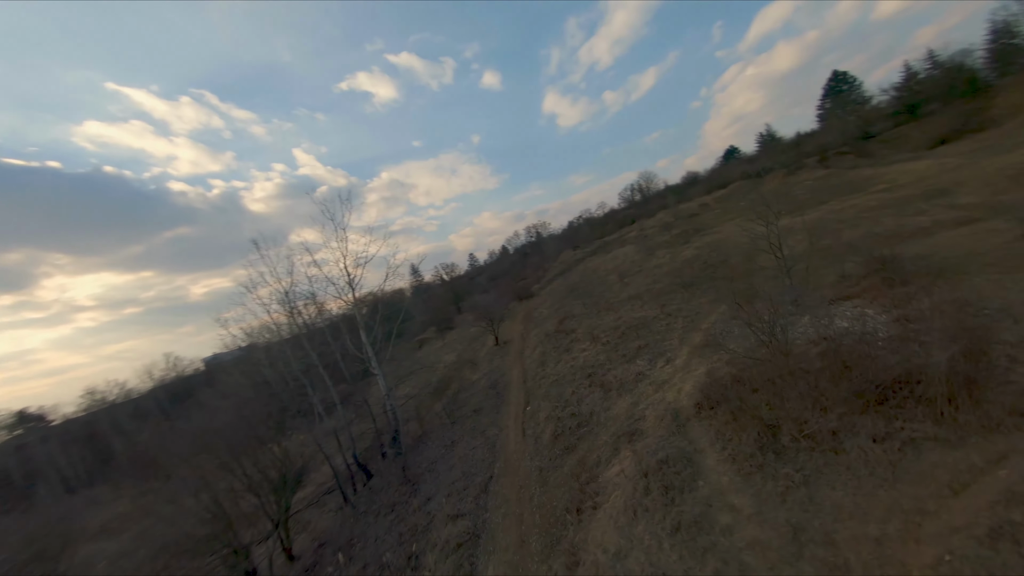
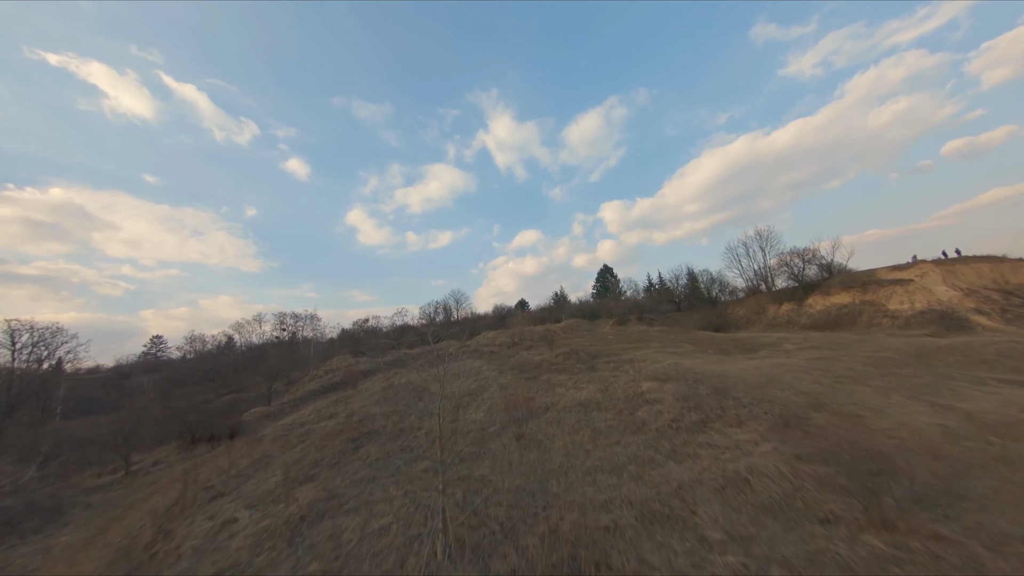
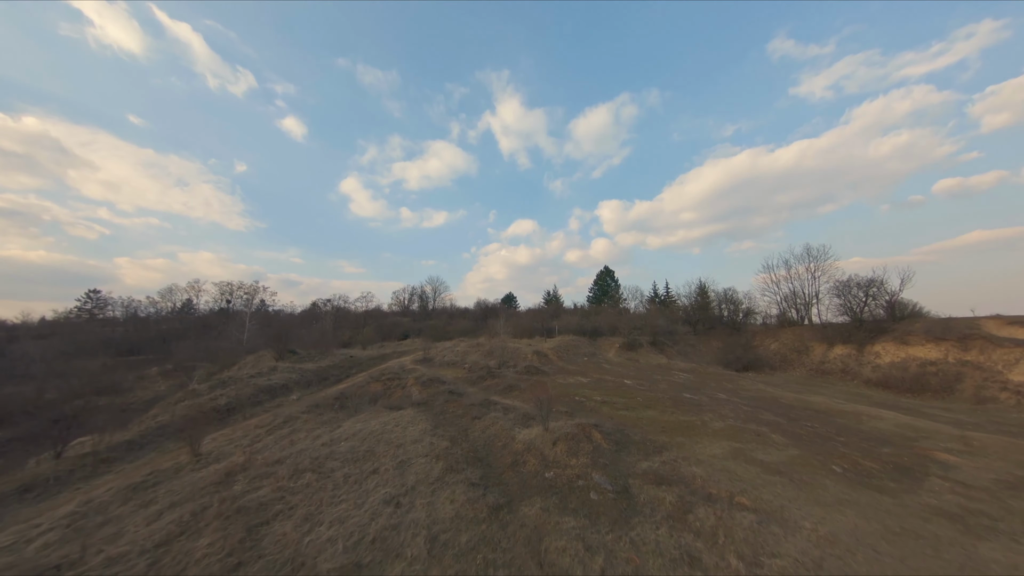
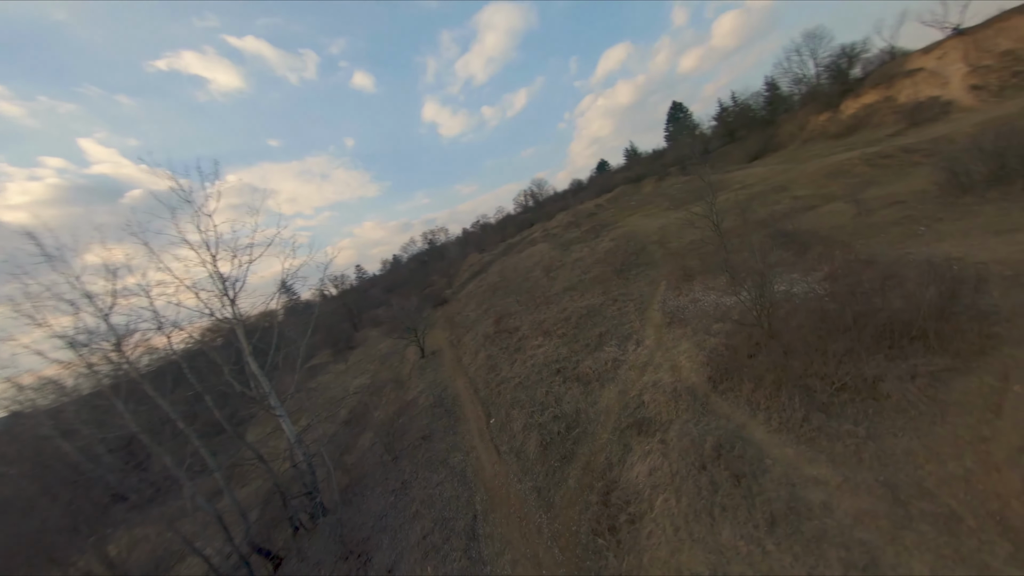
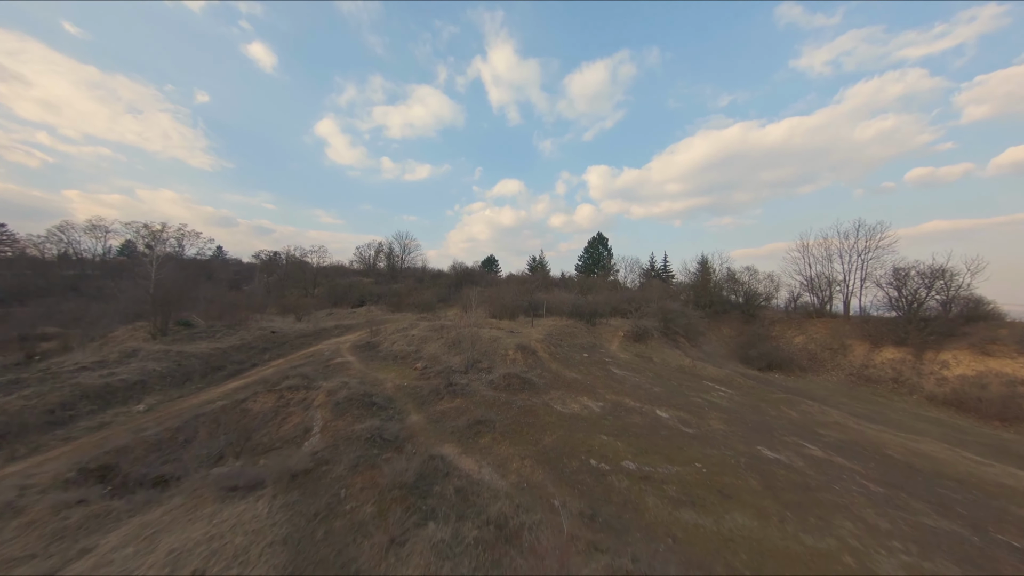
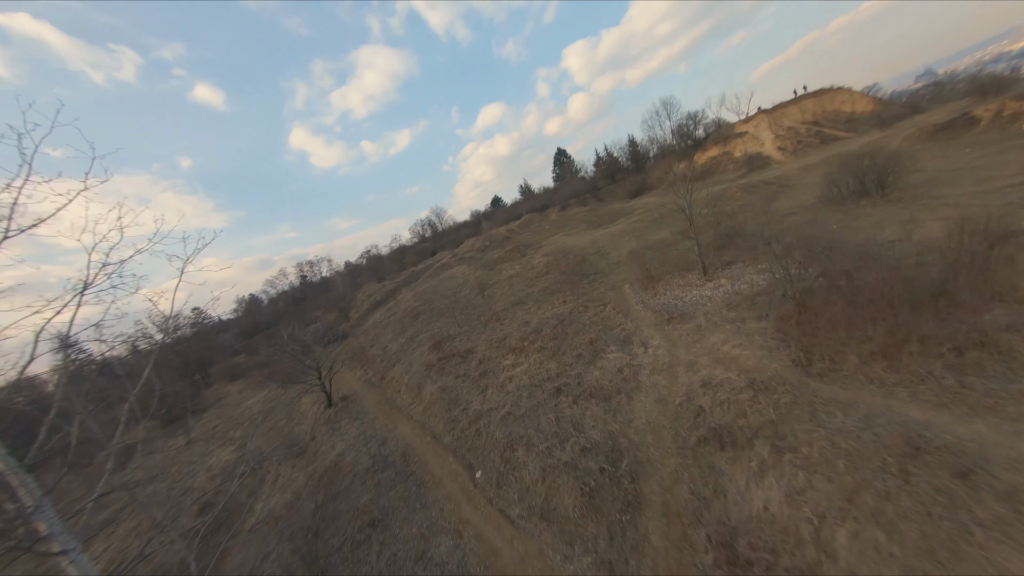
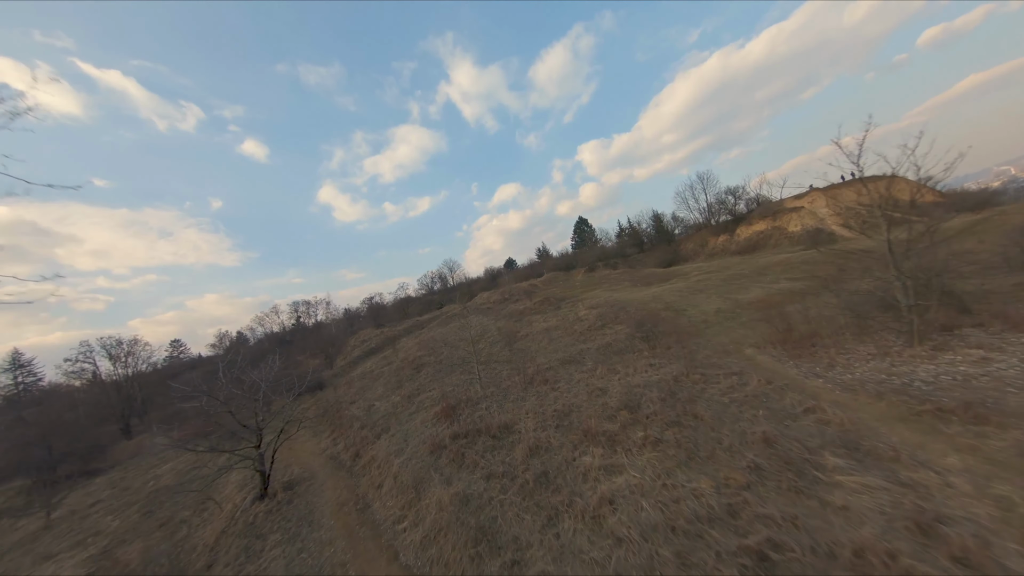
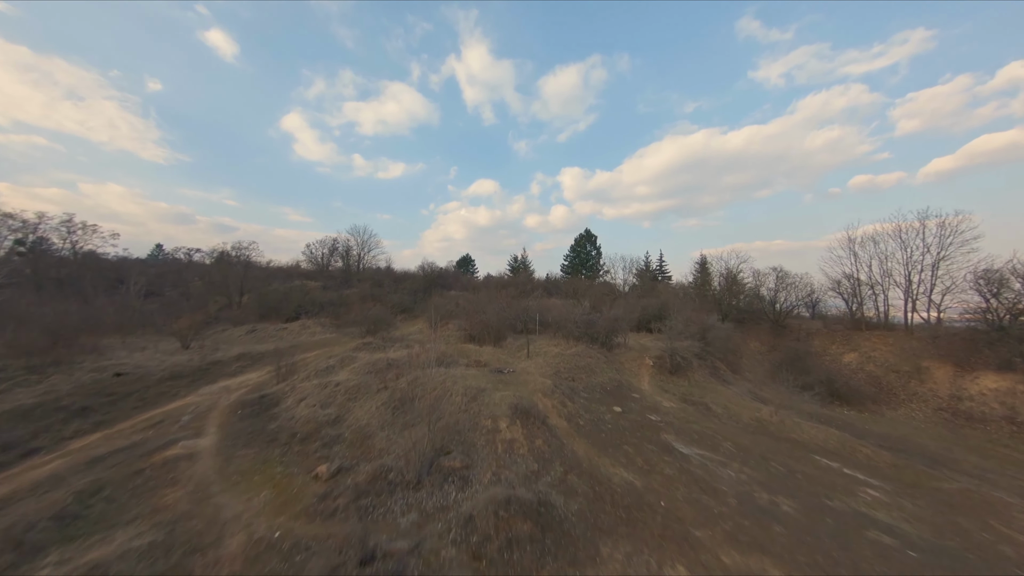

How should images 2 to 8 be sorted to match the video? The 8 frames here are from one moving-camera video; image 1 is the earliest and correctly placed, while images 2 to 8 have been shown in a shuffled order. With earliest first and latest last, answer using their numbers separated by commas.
4, 6, 7, 2, 3, 5, 8
